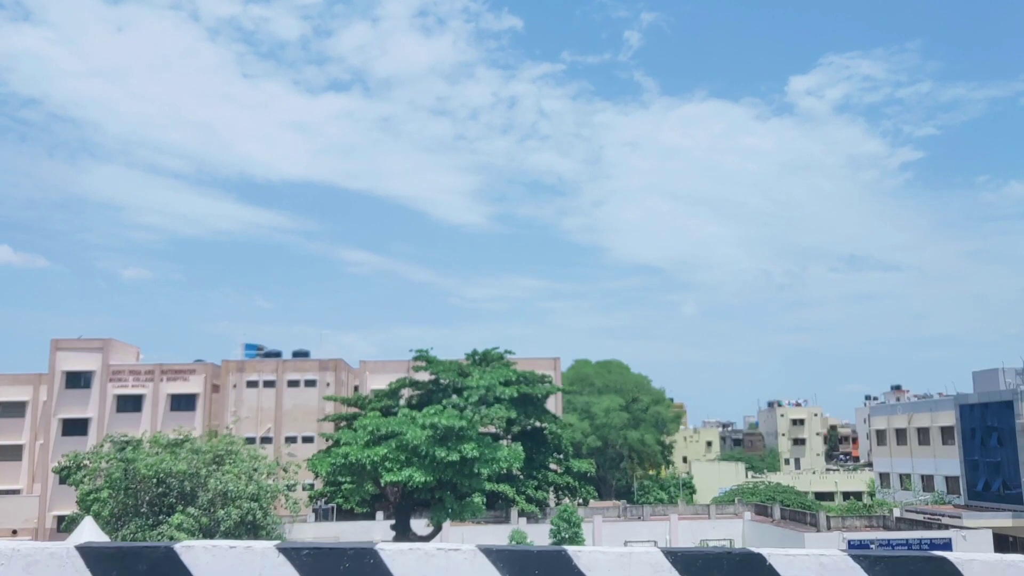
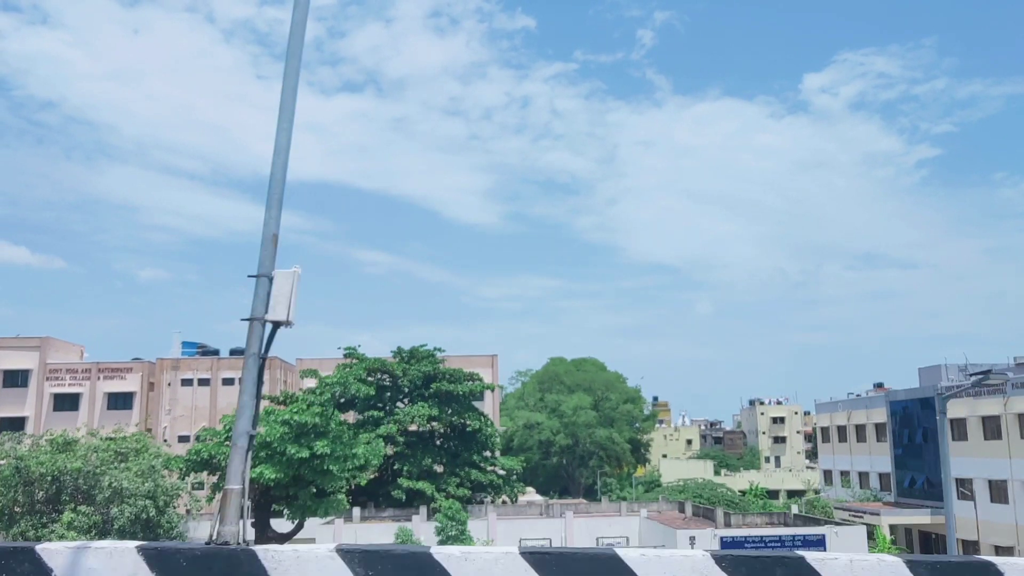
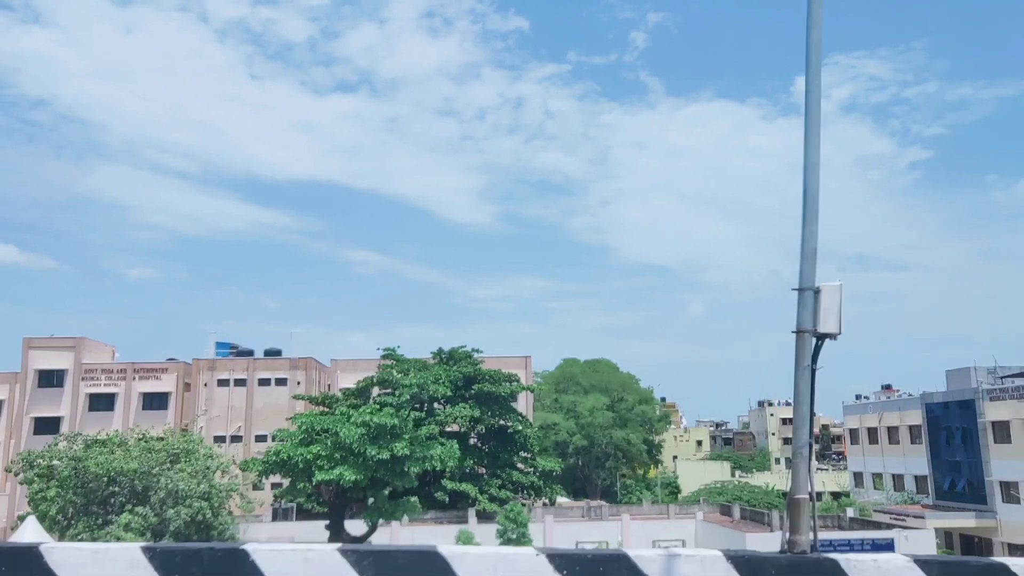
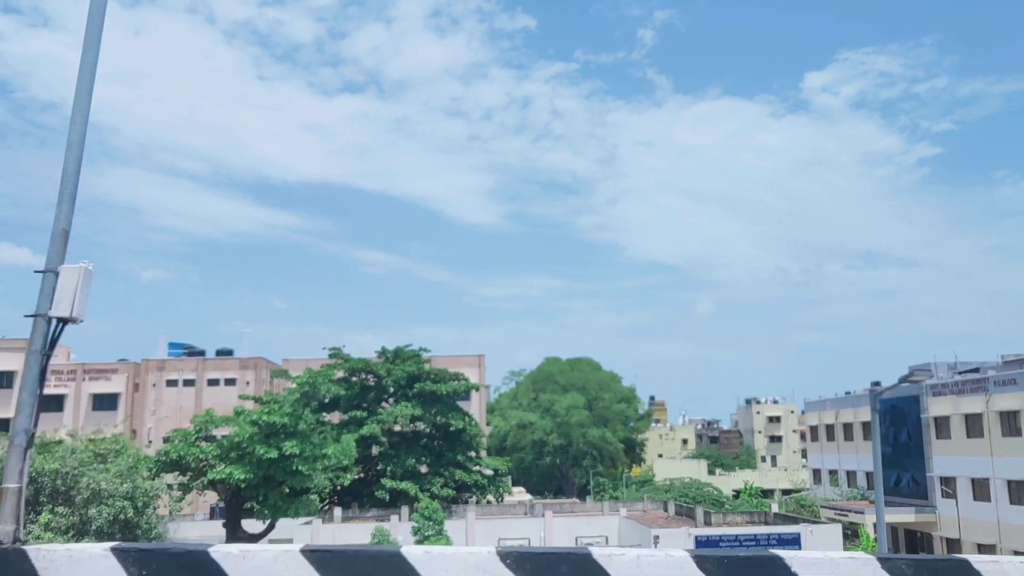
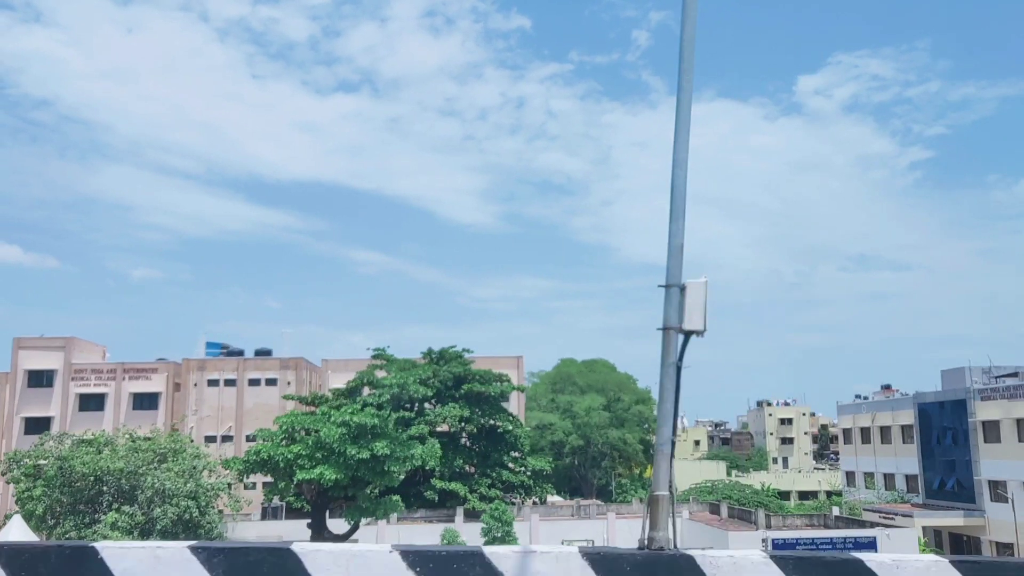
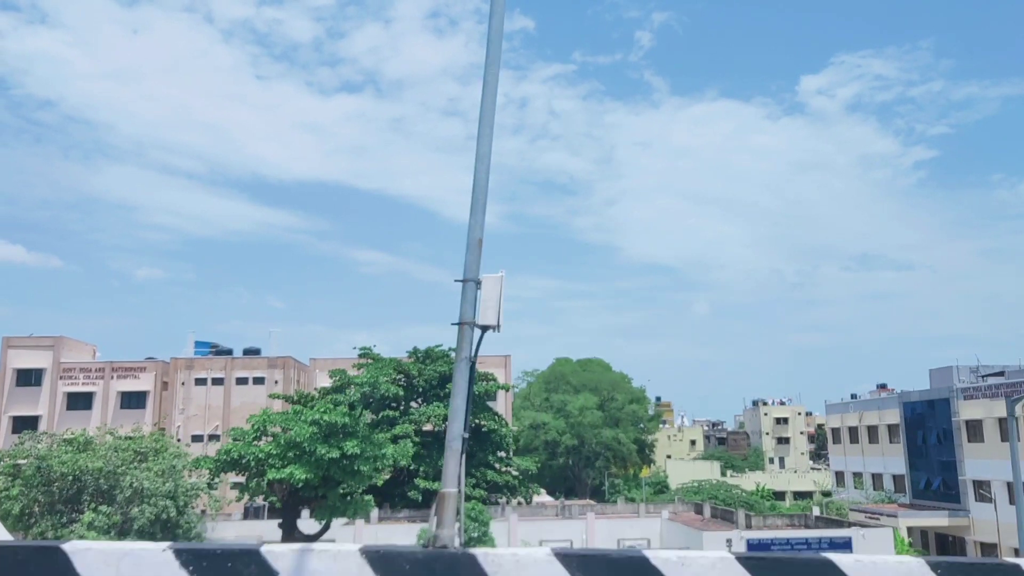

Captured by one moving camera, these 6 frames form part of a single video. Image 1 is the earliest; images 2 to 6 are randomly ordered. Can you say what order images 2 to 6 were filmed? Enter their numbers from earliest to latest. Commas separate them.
3, 5, 6, 2, 4
